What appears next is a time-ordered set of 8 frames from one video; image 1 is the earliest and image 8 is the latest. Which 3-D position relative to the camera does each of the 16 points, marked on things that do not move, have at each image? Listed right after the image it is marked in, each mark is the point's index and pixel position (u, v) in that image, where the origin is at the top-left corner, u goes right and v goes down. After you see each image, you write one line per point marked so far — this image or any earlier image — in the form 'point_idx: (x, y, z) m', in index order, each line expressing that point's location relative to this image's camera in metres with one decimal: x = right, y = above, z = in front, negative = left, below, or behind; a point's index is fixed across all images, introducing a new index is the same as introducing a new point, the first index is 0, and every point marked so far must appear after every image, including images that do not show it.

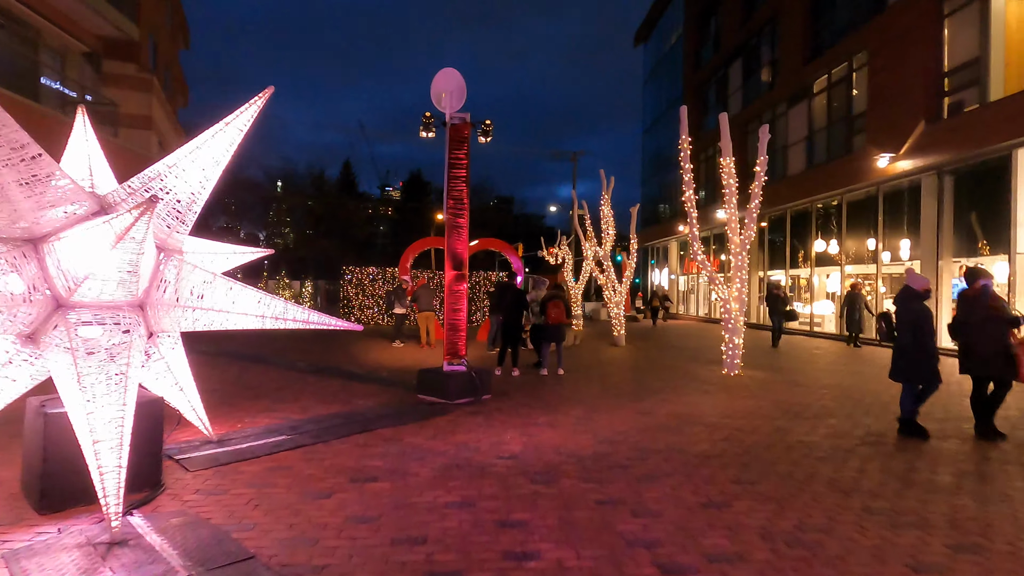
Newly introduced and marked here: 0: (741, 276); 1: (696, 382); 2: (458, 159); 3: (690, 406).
0: (+5.0, +0.3, +11.6) m
1: (+3.4, -1.8, +9.9) m
2: (-0.9, +2.0, +8.3) m
3: (+2.5, -1.7, +7.7) m
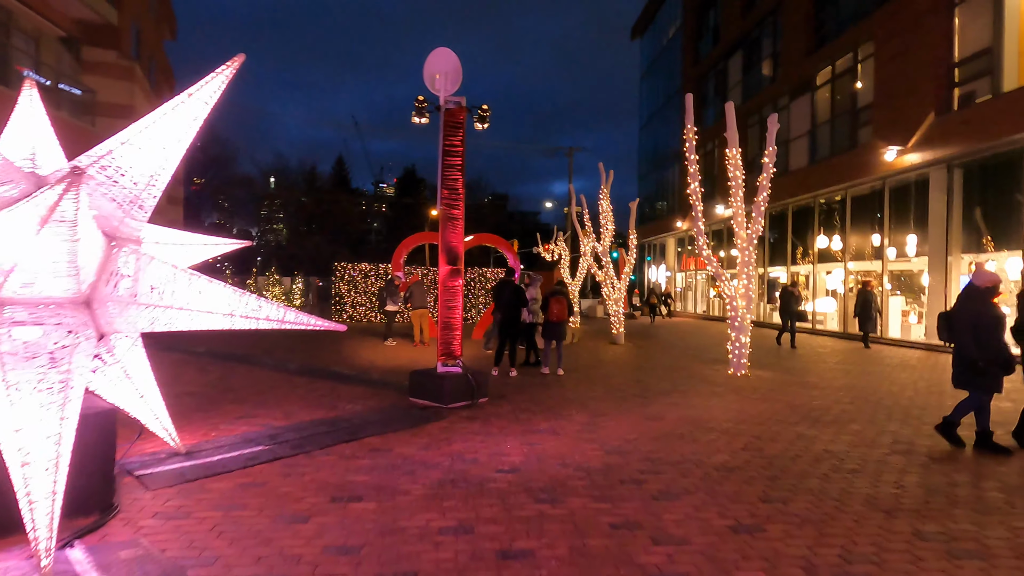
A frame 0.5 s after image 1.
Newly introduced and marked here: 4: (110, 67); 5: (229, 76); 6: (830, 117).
0: (+4.9, +0.3, +11.2) m
1: (+3.3, -1.7, +9.4) m
2: (-0.9, +2.1, +7.7) m
3: (+2.5, -1.6, +7.2) m
4: (-11.7, +6.4, +15.9) m
5: (-2.1, +1.6, +4.0) m
6: (+11.0, +5.9, +18.6) m
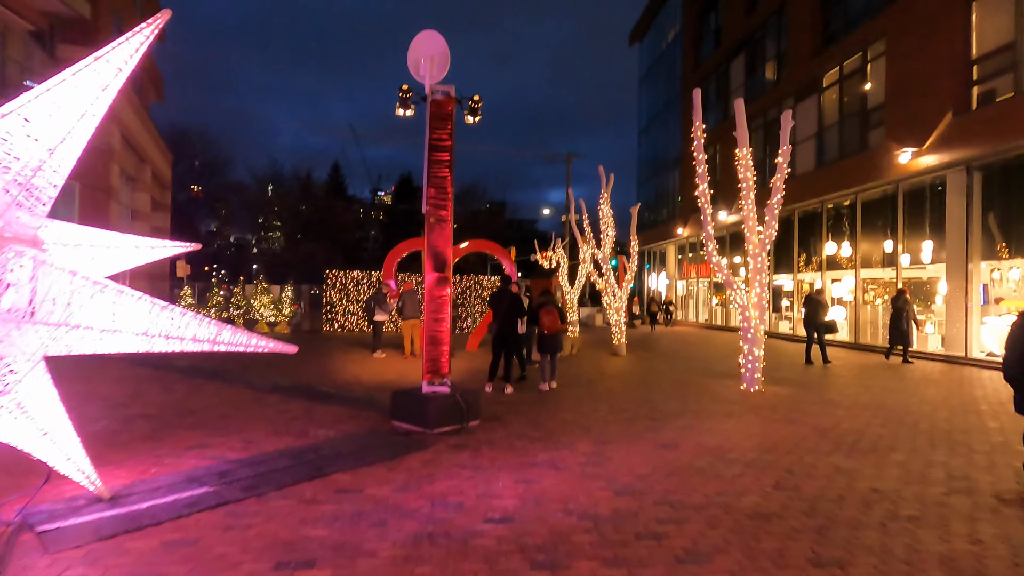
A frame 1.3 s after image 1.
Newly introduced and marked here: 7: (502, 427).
0: (+4.8, +0.2, +10.4) m
1: (+3.3, -1.8, +8.6) m
2: (-1.0, +2.0, +7.0) m
3: (+2.5, -1.8, +6.4) m
4: (-11.8, +6.2, +15.1) m
5: (-2.2, +1.5, +3.2) m
6: (+10.9, +5.7, +17.9) m
7: (-0.1, -1.8, +6.7) m
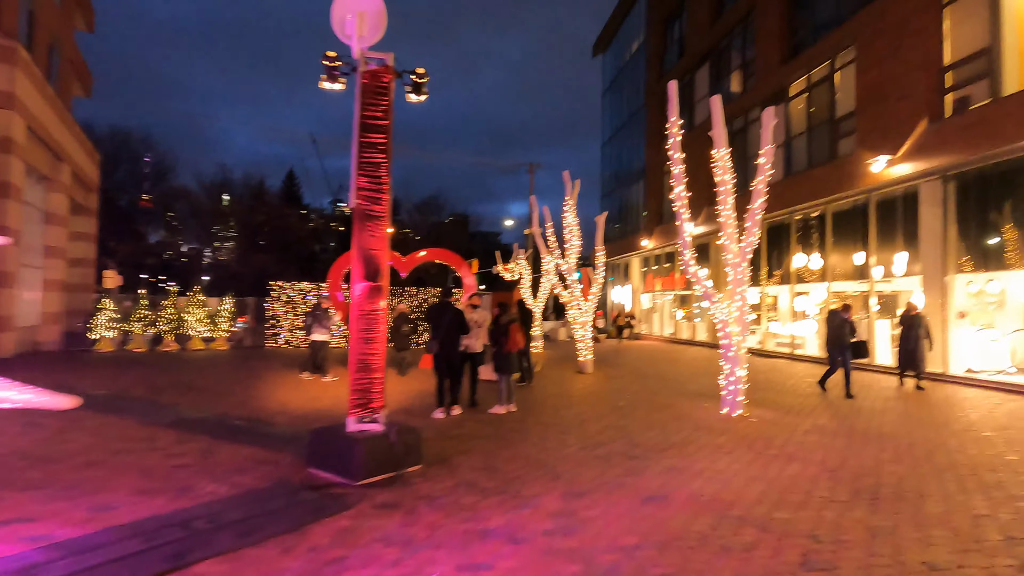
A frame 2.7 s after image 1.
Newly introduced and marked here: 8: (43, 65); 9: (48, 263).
0: (+4.0, -0.1, +9.4) m
1: (+2.6, -2.0, +7.5) m
2: (-1.5, +1.8, +5.7) m
3: (+2.0, -1.9, +5.2) m
4: (-12.9, +5.9, +13.2) m
5: (-2.4, +1.5, +1.8) m
6: (+9.6, +5.2, +17.5) m
7: (-0.6, -1.9, +5.4) m
8: (-15.7, +7.5, +17.9) m
9: (-16.6, +0.9, +19.1) m
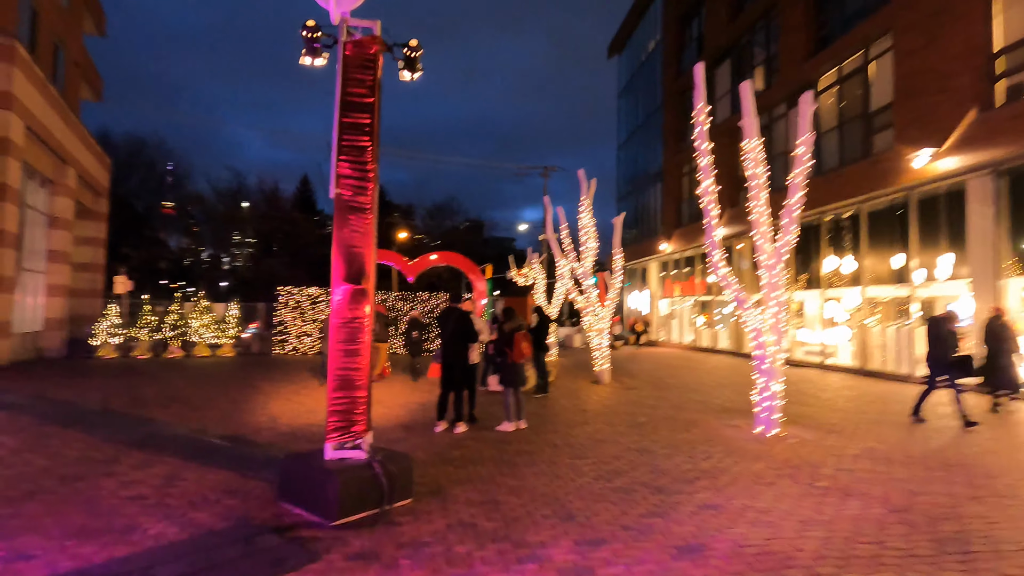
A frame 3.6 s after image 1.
0: (+4.2, -0.1, +8.5) m
1: (+2.7, -2.1, +6.6) m
2: (-1.5, +1.8, +4.9) m
3: (+2.0, -1.9, +4.3) m
4: (-12.6, +5.8, +12.8) m
5: (-2.5, +1.5, +1.1) m
6: (+10.0, +5.1, +16.4) m
7: (-0.6, -1.9, +4.6) m
8: (-15.3, +7.3, +17.6) m
9: (-16.2, +0.7, +18.7) m
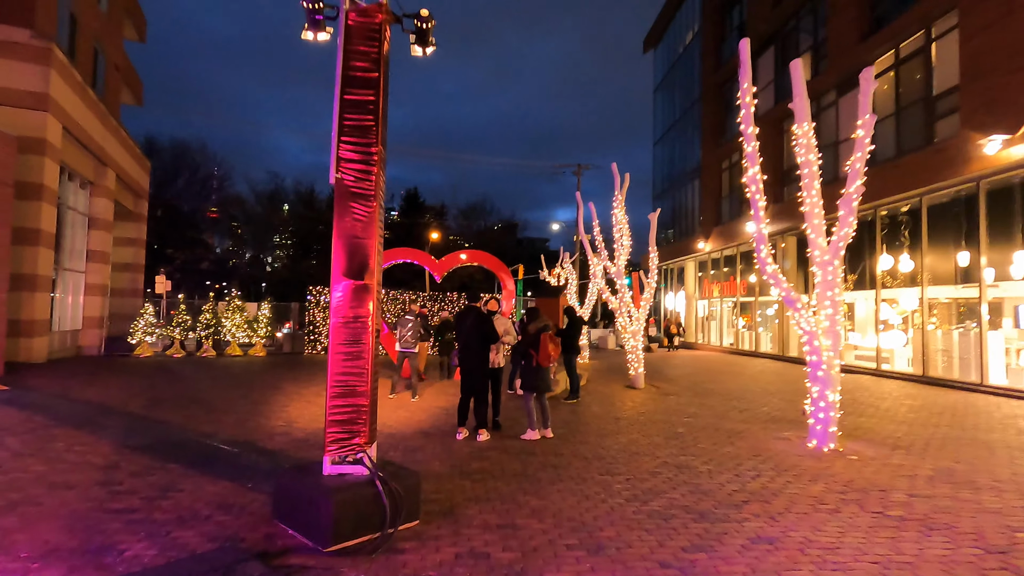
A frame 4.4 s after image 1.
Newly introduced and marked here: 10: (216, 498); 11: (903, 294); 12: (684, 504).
0: (+4.6, -0.1, +7.6) m
1: (+3.0, -2.0, +5.8) m
2: (-1.3, +1.8, +4.4) m
3: (+2.1, -1.9, +3.6) m
4: (-11.9, +5.8, +13.0) m
5: (-2.6, +1.5, +0.7) m
6: (+10.9, +5.1, +15.2) m
7: (-0.5, -1.9, +4.1) m
8: (-14.3, +7.3, +18.0) m
9: (-15.1, +0.7, +19.2) m
10: (-2.6, -1.9, +4.7) m
11: (+11.1, -0.2, +15.1) m
12: (+1.6, -2.0, +4.9) m
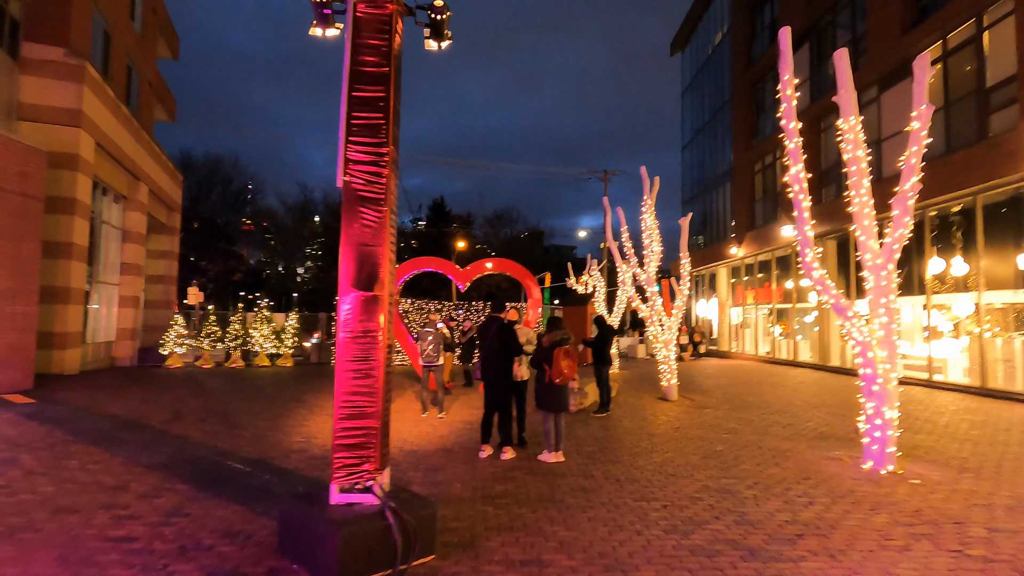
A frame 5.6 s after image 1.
0: (+4.9, -0.2, +7.0) m
1: (+3.2, -2.1, +5.2) m
2: (-1.1, +1.7, +4.1) m
3: (+2.3, -1.9, +3.1) m
4: (-11.4, +5.5, +13.3) m
5: (-2.6, +1.5, +0.4) m
6: (+11.5, +4.9, +14.3) m
7: (-0.3, -2.0, +3.7) m
8: (-13.5, +6.9, +18.4) m
9: (-14.2, +0.3, +19.5) m
10: (-2.4, -2.0, +4.5) m
11: (+11.8, -0.3, +14.1) m
12: (+1.8, -2.0, +4.4) m
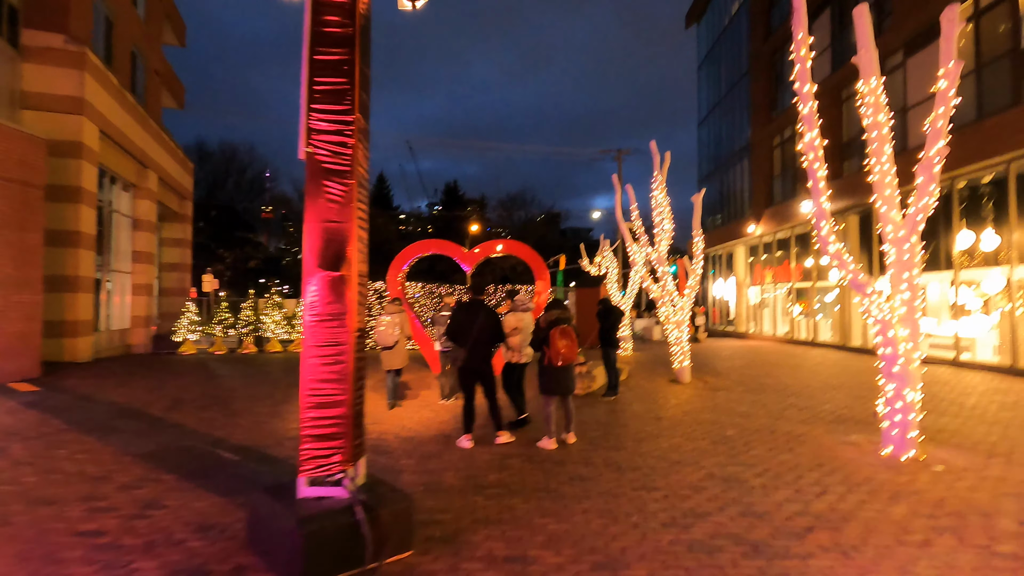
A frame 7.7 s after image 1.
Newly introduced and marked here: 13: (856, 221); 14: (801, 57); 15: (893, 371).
0: (+4.9, +0.1, +6.5) m
1: (+3.2, -1.9, +4.9) m
2: (-1.3, +1.9, +3.8) m
3: (+2.1, -1.8, +2.8) m
4: (-11.3, +5.8, +13.1) m
5: (-2.9, +1.5, +0.2) m
6: (+11.7, +5.6, +13.5) m
7: (-0.4, -1.8, +3.4) m
8: (-13.3, +7.3, +18.3) m
9: (-13.8, +0.7, +19.6) m
10: (-2.5, -1.8, +4.3) m
11: (+12.0, +0.3, +13.4) m
12: (+1.7, -1.8, +4.1) m
13: (+11.4, +2.2, +17.8) m
14: (+3.7, +2.9, +6.9) m
15: (+4.6, -1.0, +6.5) m
